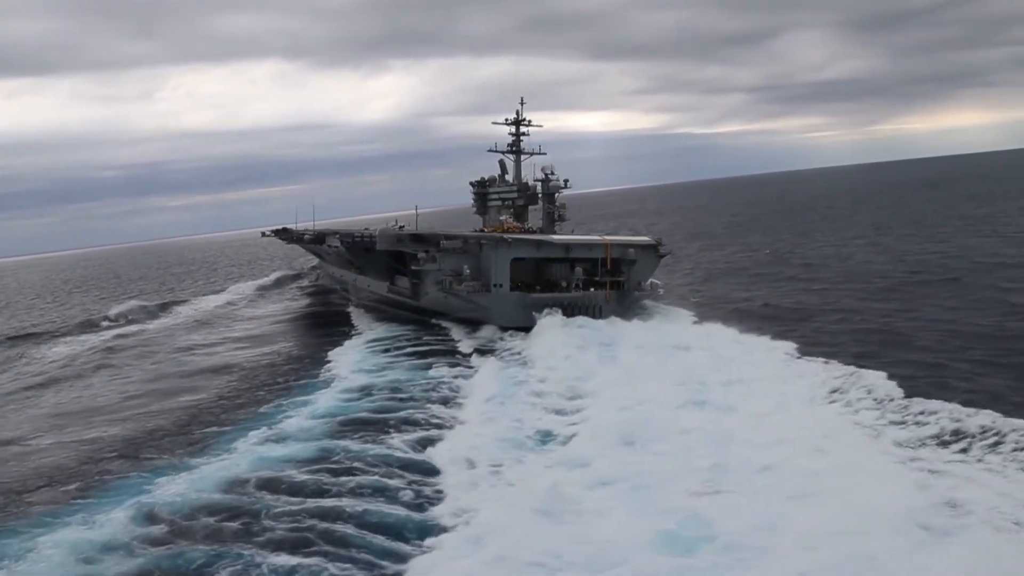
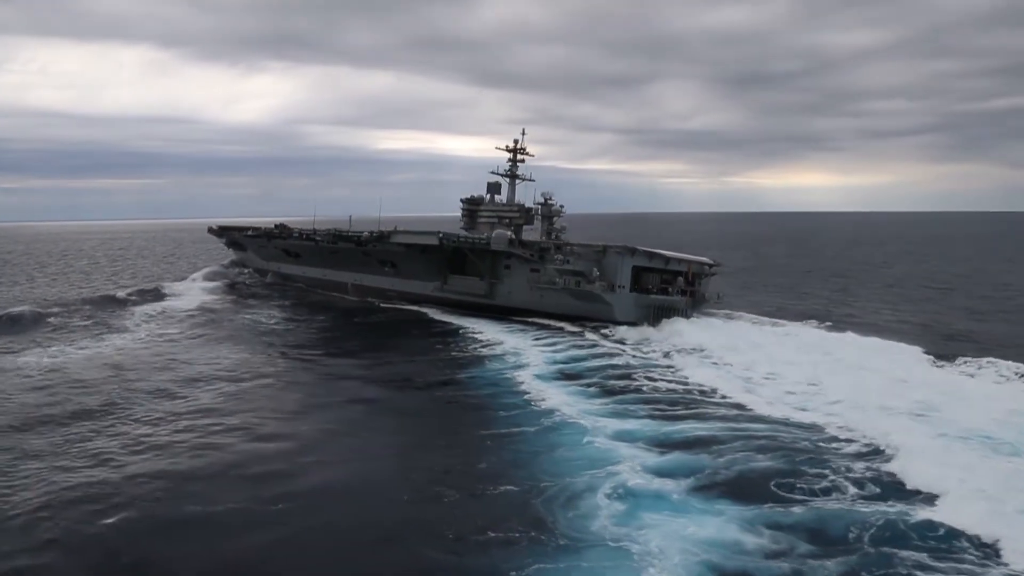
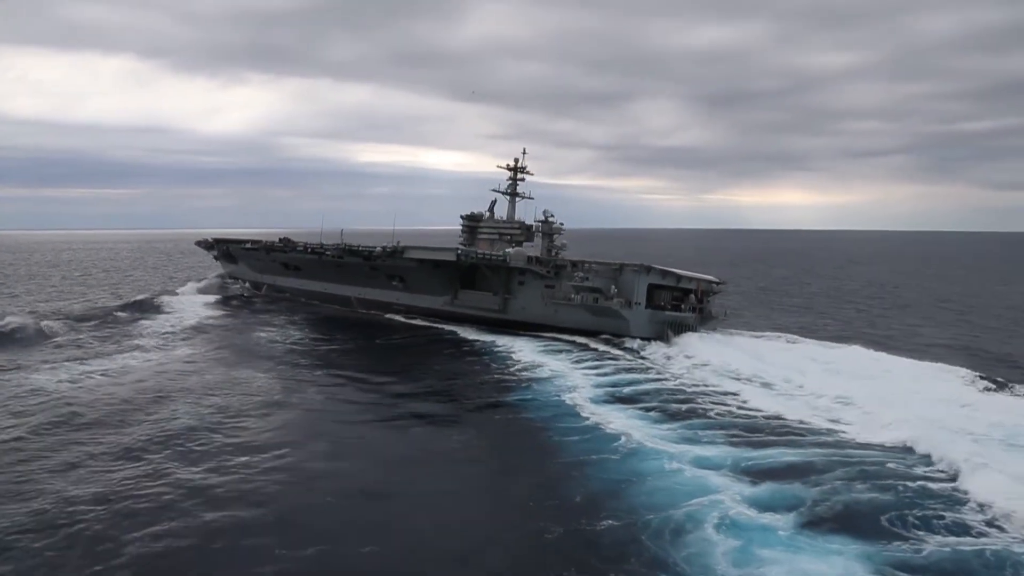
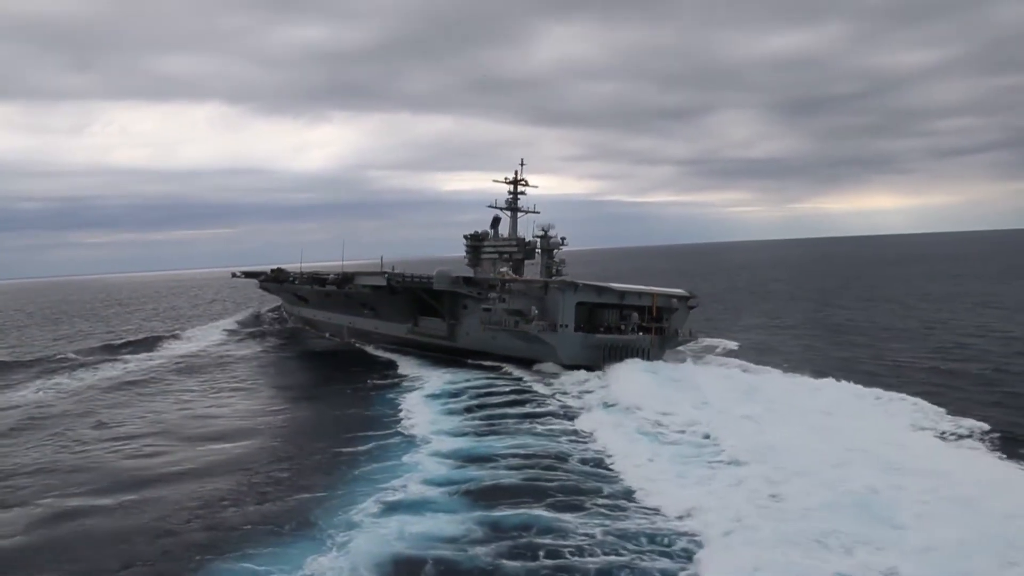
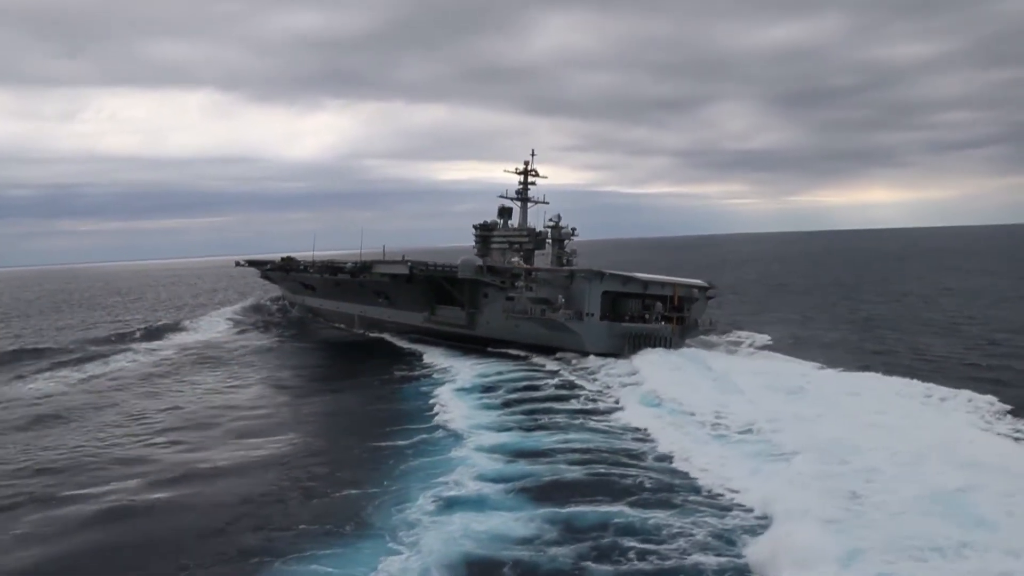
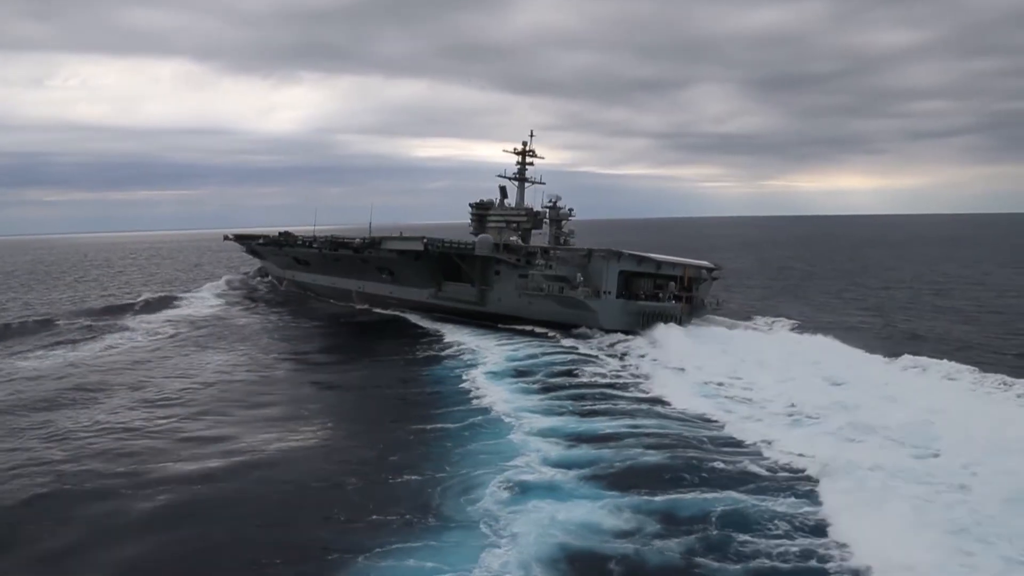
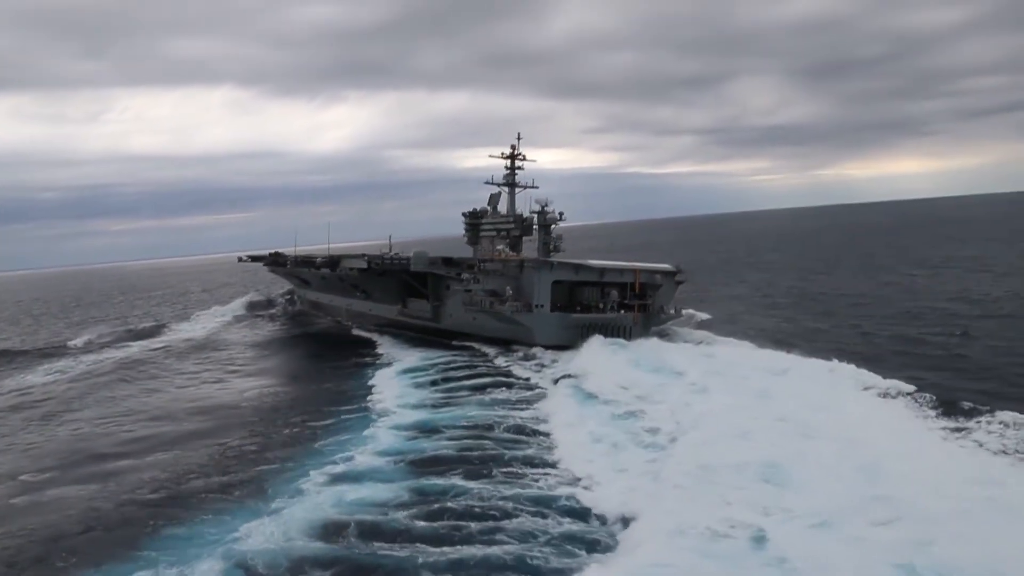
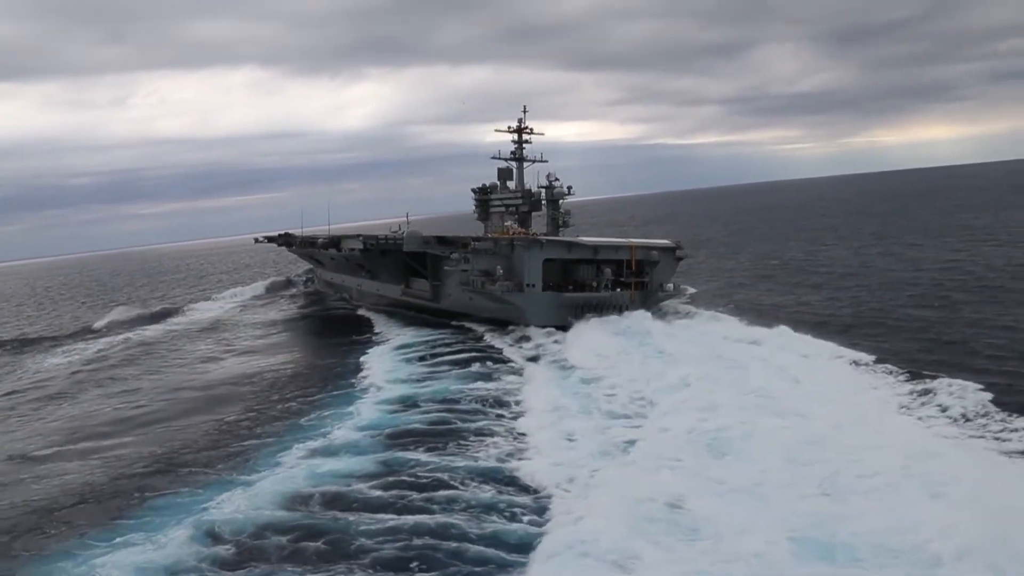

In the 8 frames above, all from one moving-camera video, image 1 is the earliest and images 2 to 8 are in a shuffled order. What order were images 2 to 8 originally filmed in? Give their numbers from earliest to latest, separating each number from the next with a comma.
8, 7, 4, 5, 6, 2, 3
